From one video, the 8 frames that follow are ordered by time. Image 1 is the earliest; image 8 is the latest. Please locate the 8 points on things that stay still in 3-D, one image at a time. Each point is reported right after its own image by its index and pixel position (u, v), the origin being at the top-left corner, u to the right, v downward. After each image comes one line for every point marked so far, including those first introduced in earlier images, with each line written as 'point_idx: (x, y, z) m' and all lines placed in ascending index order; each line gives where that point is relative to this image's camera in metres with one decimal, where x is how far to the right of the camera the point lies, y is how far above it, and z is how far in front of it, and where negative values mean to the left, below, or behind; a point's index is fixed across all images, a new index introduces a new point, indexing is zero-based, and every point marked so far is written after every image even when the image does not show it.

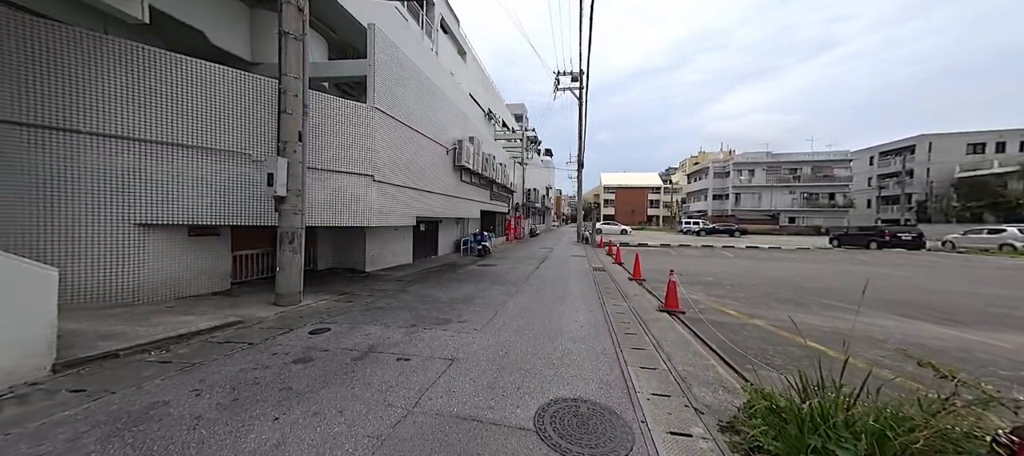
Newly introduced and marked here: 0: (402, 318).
0: (-1.3, -1.1, +3.7) m
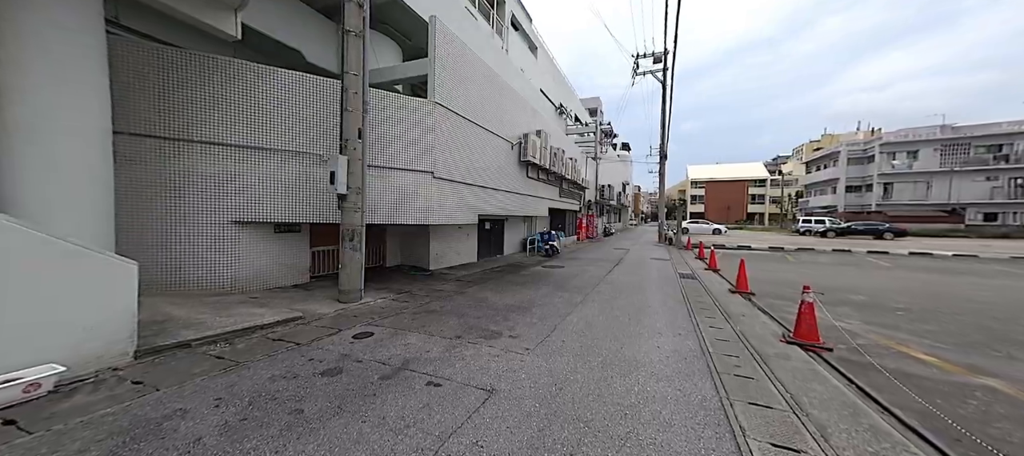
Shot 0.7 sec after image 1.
0: (-0.6, -1.0, +3.3) m
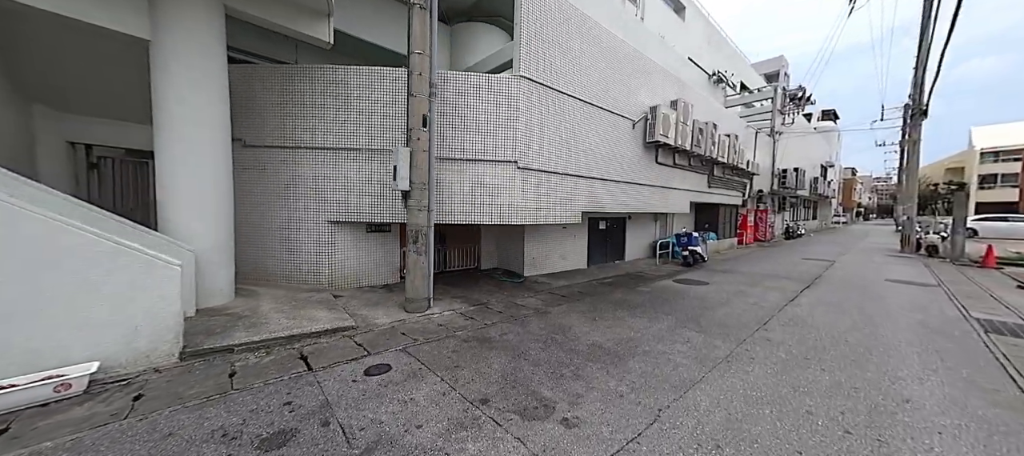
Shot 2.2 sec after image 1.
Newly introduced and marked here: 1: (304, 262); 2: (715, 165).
0: (-0.2, -1.0, +2.2) m
1: (-3.1, -0.5, +4.7) m
2: (+8.8, +2.8, +14.0) m
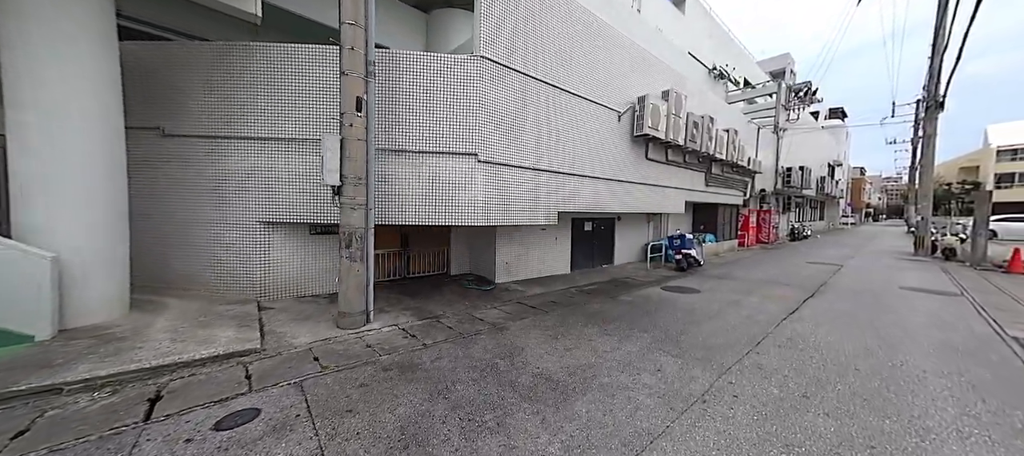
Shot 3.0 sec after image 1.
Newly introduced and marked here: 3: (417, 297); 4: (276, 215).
0: (-0.7, -1.1, +1.7) m
1: (-3.6, -0.5, +4.2) m
2: (+8.3, +2.7, +13.3) m
3: (-1.3, -1.0, +4.5) m
4: (-3.0, +0.2, +4.1) m
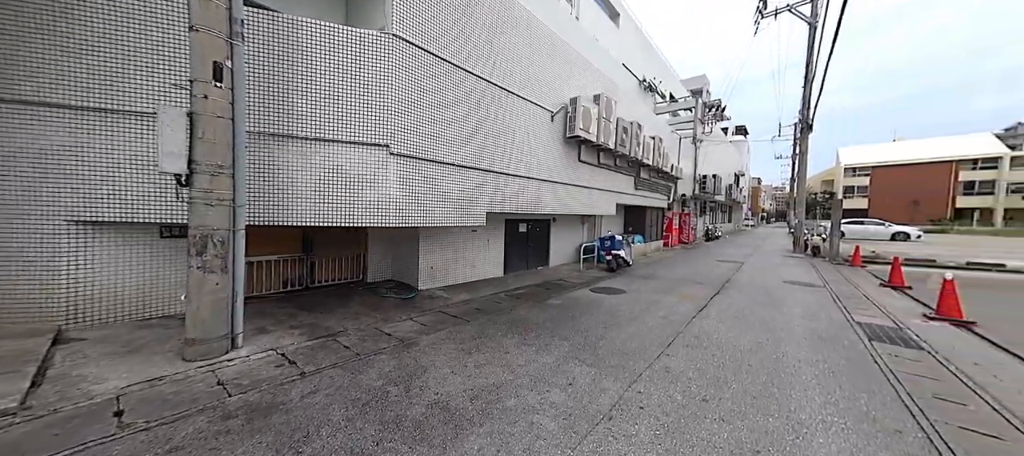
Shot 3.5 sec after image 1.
0: (-1.3, -1.1, +1.2) m
1: (-4.6, -0.5, +3.1) m
2: (+5.6, +2.7, +14.2) m
3: (-2.4, -1.0, +3.9) m
4: (-4.0, +0.2, +3.2) m
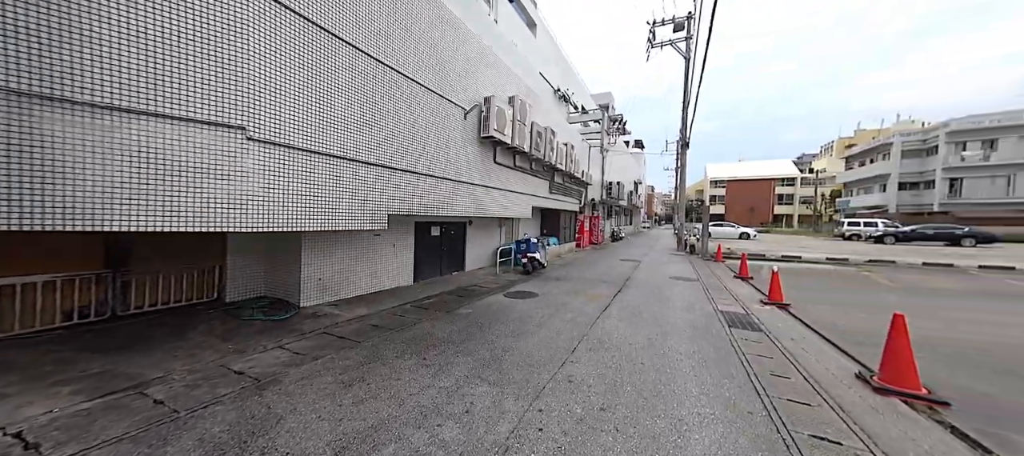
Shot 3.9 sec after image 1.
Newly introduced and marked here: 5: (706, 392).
0: (-1.7, -1.2, +0.6) m
1: (-5.4, -0.6, +1.6) m
2: (+1.9, +2.5, +14.9) m
3: (-3.4, -1.1, +2.9) m
4: (-4.8, +0.1, +1.8) m
5: (+2.4, -2.0, +3.9) m
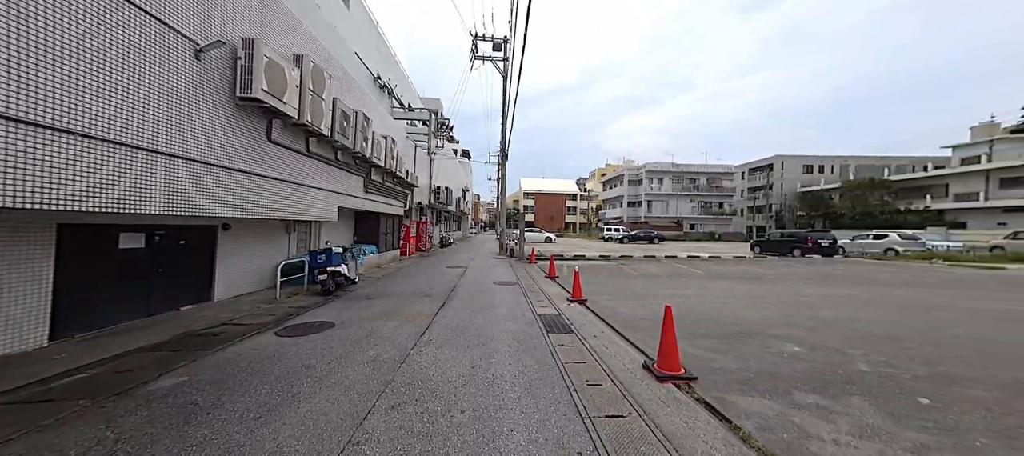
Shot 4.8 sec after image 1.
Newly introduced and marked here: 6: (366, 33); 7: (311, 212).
0: (-1.7, -1.2, -1.8) m
1: (-5.4, -0.5, -2.6) m
2: (-5.6, +2.3, +12.5) m
3: (-4.3, -1.1, -0.6) m
4: (-5.0, +0.1, -2.1) m
5: (+0.2, -2.1, +3.1) m
6: (-7.5, +10.0, +16.4) m
7: (-6.2, +0.5, +9.8) m
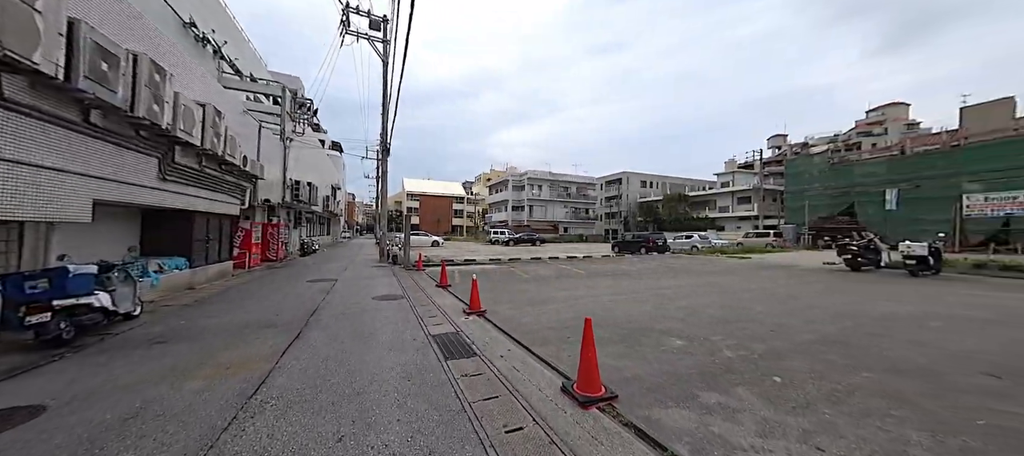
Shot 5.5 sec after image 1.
0: (-0.3, -1.1, -3.6) m
1: (-3.5, -0.5, -5.7) m
2: (-9.0, +2.2, +8.5) m
3: (-3.2, -1.0, -3.4) m
4: (-3.3, +0.2, -5.1) m
5: (-0.3, -2.1, +1.7) m
6: (-12.2, +9.9, +11.5) m
7: (-8.6, +0.4, +5.7) m
